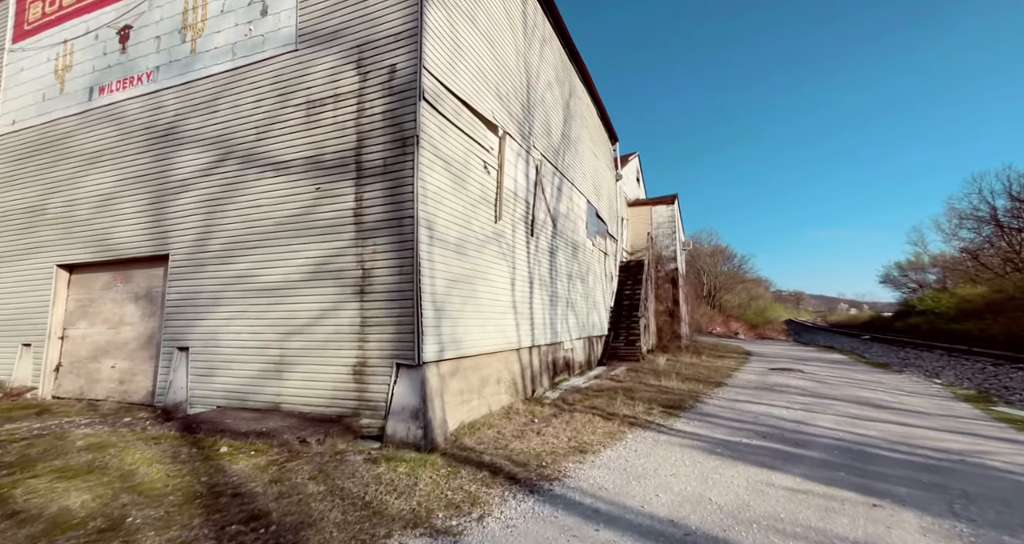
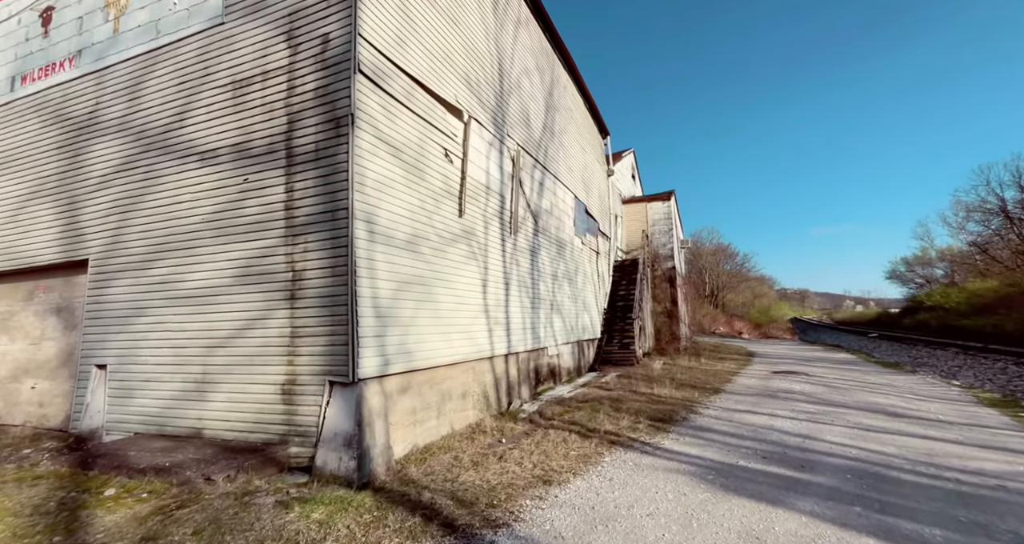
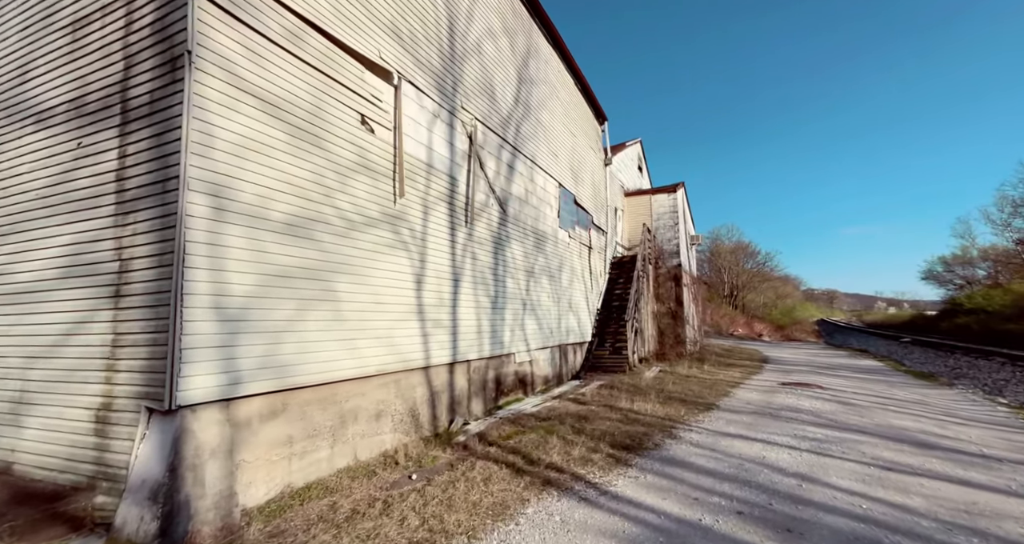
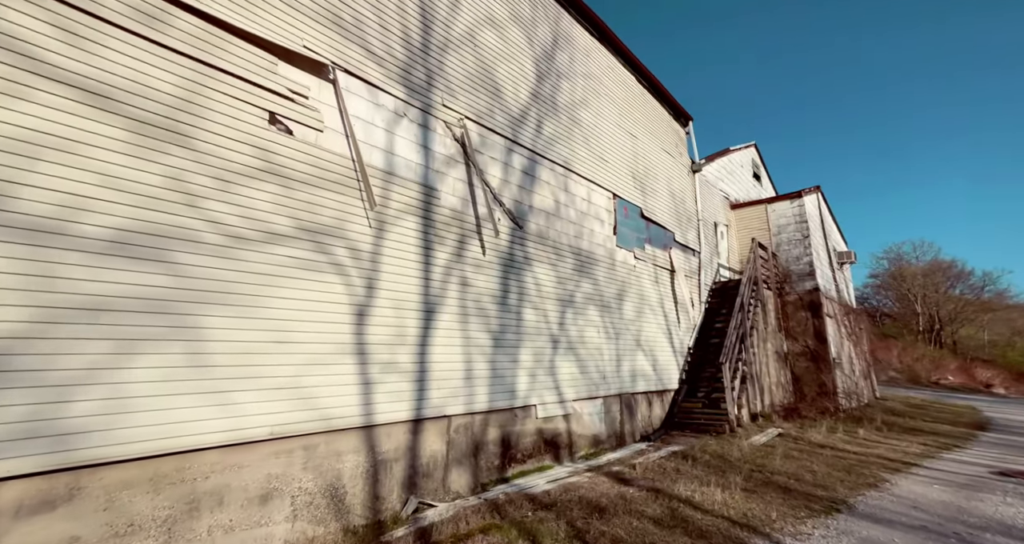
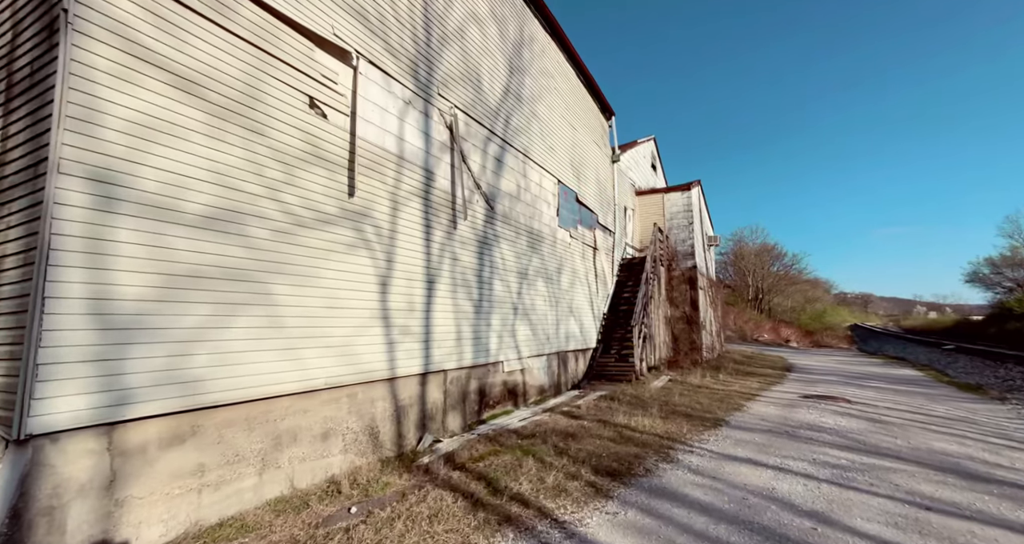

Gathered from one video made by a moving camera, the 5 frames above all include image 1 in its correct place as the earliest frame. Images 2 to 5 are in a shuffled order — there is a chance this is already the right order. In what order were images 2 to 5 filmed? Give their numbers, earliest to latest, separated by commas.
2, 3, 5, 4
